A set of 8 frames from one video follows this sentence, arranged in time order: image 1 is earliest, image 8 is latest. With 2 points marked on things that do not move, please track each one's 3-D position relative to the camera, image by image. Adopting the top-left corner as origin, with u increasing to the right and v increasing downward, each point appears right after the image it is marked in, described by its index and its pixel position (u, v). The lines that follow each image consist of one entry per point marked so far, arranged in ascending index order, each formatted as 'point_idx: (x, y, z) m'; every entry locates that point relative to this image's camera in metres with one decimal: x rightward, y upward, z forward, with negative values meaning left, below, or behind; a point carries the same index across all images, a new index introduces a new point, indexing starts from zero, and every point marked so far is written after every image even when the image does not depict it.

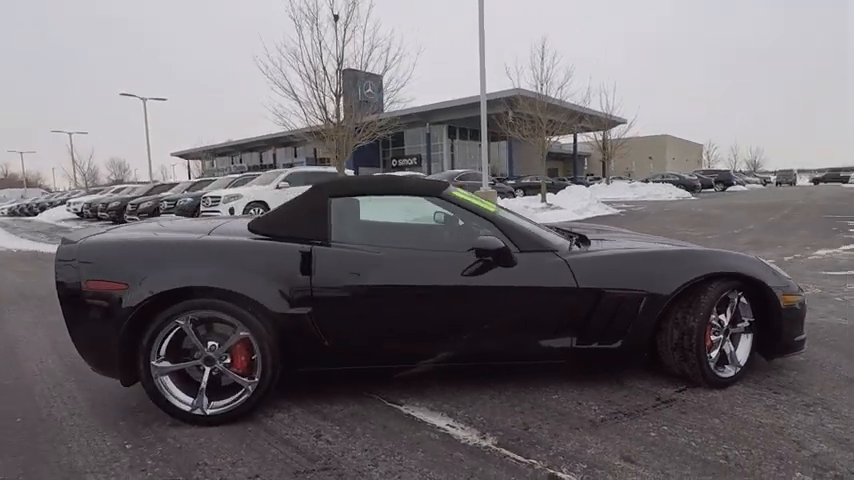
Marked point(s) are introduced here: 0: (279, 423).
0: (-0.9, -1.1, +2.8) m
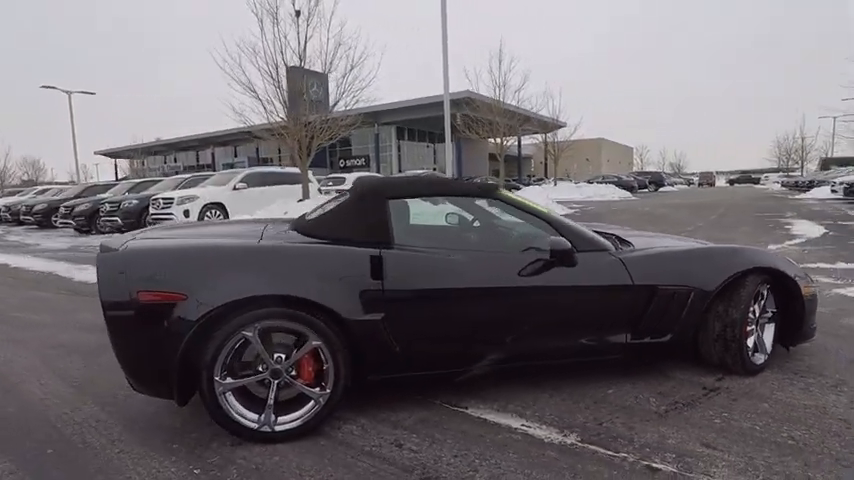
0: (-0.4, -1.1, +2.7) m
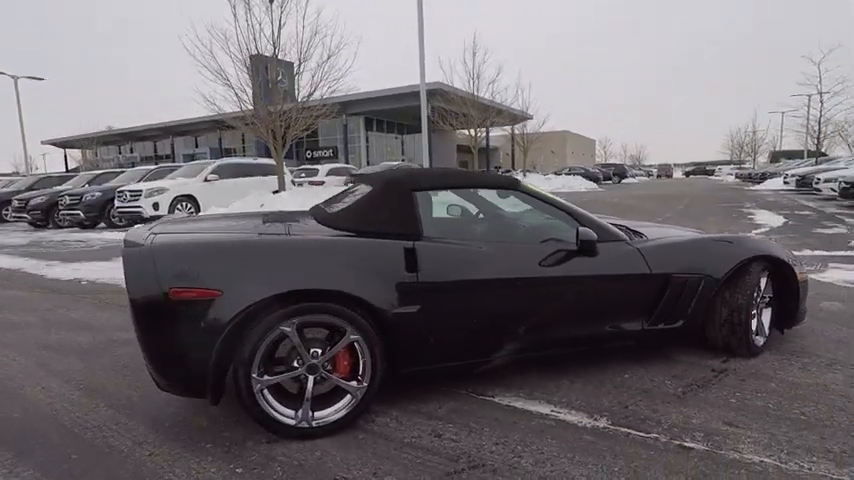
0: (-0.2, -1.1, +2.7) m
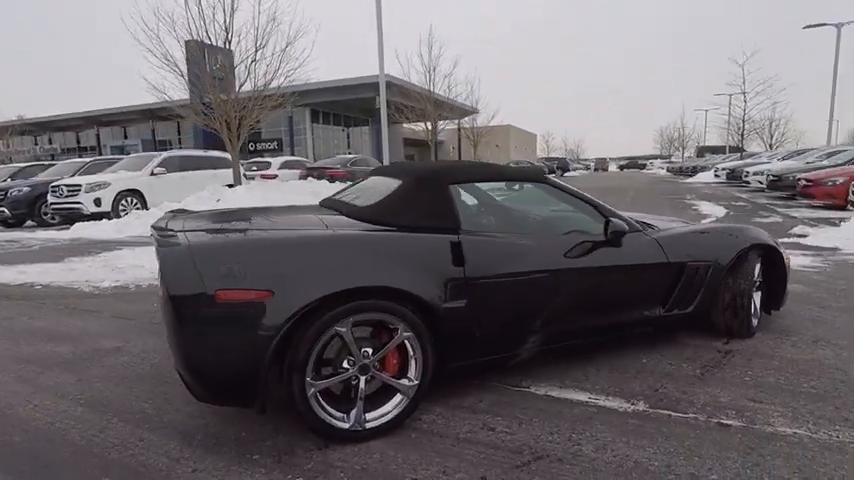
0: (+0.1, -1.0, +2.7) m
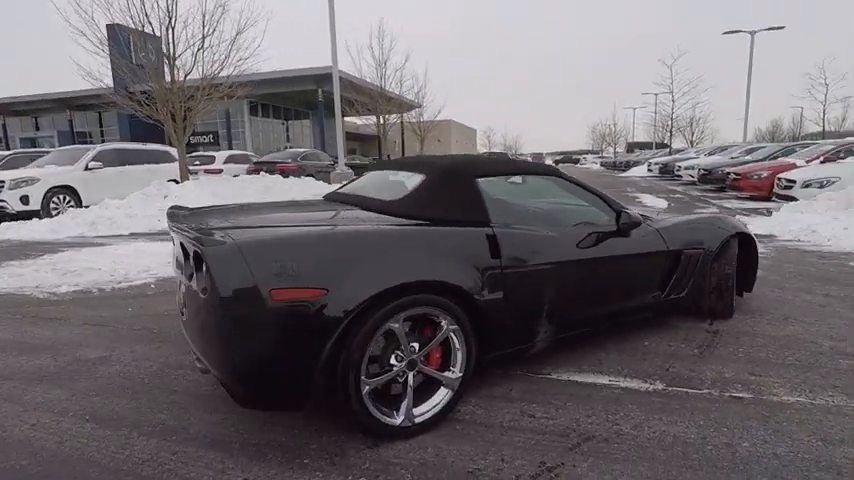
0: (+0.3, -1.0, +2.7) m
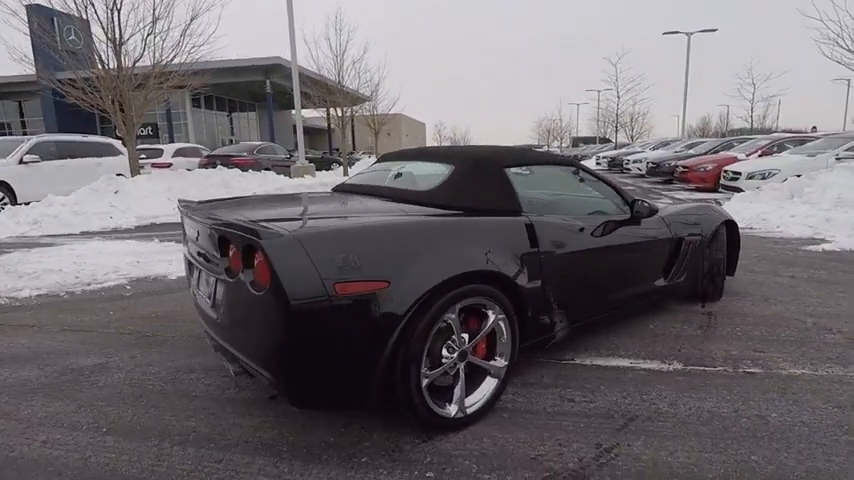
0: (+0.5, -0.9, +2.8) m
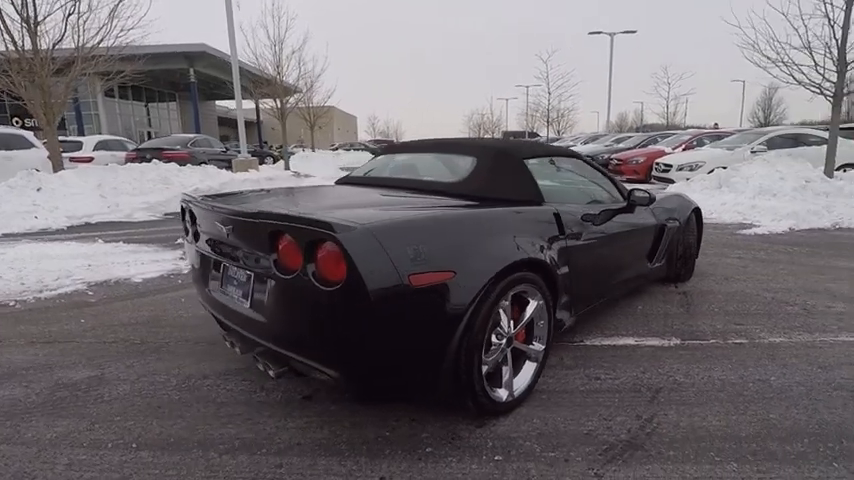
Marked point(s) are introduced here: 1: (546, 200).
0: (+0.8, -0.9, +2.9) m
1: (+0.8, +0.3, +3.1) m
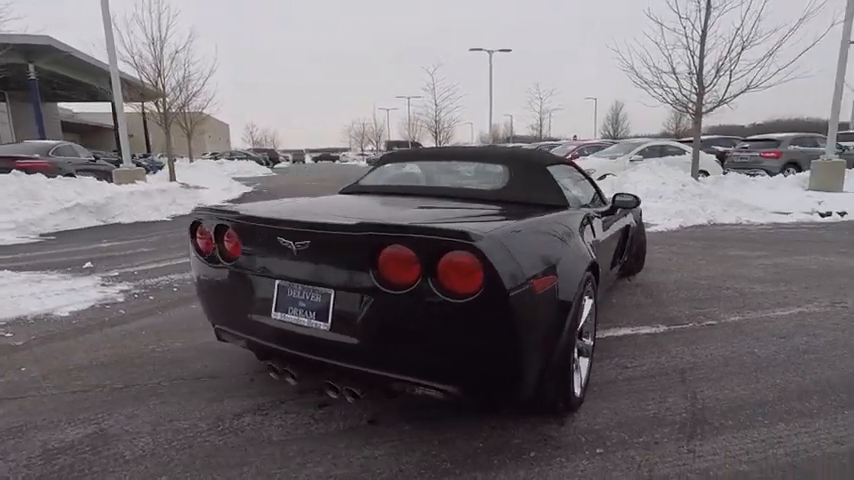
0: (+1.1, -0.9, +3.1) m
1: (+1.0, +0.2, +3.3) m
